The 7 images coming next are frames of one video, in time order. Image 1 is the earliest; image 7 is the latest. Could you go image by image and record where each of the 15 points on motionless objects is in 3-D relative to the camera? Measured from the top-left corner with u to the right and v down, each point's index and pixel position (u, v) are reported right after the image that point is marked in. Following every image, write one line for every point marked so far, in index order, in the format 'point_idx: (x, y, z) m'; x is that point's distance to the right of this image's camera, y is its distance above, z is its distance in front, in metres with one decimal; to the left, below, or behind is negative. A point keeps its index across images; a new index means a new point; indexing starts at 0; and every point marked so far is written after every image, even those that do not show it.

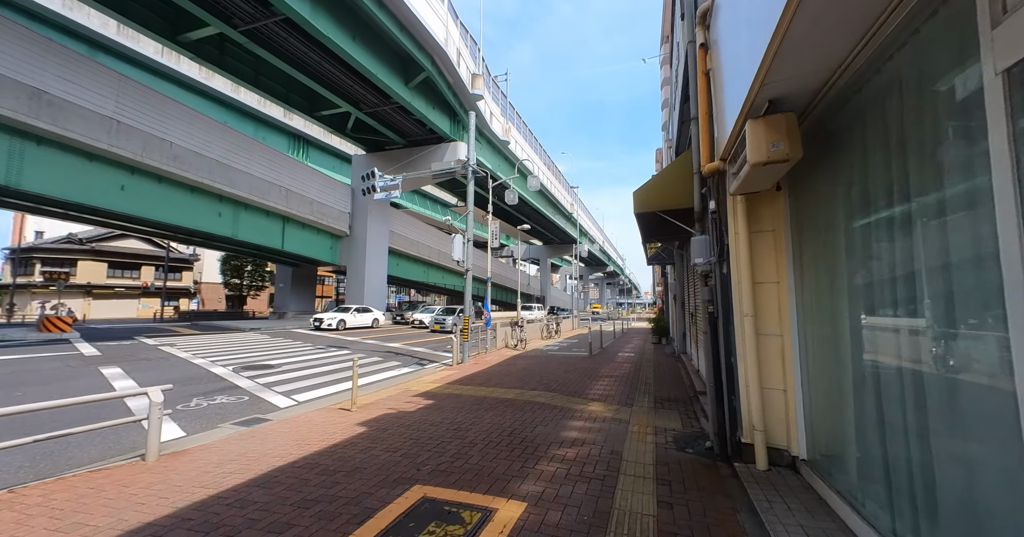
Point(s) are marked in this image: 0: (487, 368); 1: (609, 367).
0: (-0.8, -3.1, +12.2) m
1: (+2.9, -2.9, +11.4) m
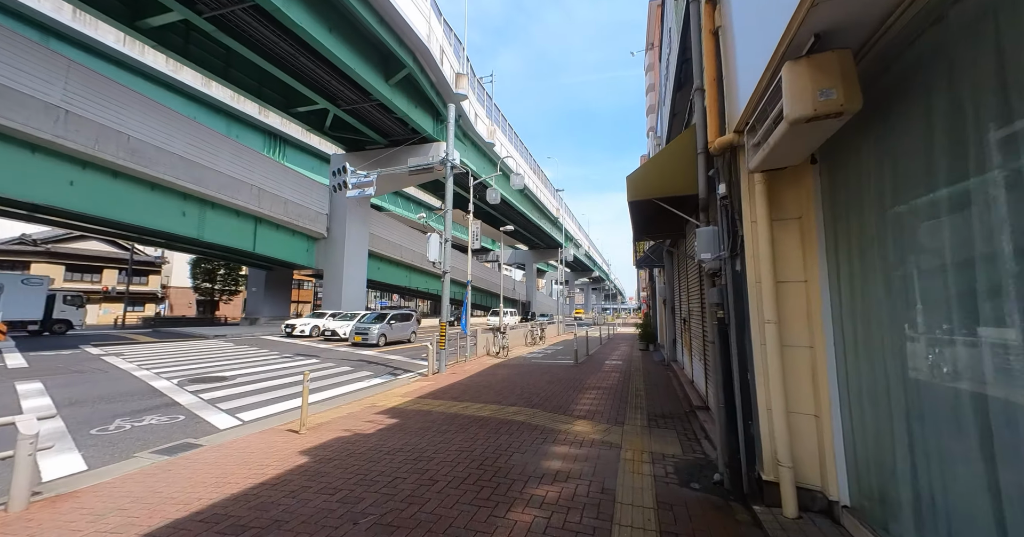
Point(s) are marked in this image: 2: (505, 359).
0: (-1.4, -3.2, +11.3) m
1: (+2.3, -3.0, +10.6) m
2: (-0.3, -3.5, +15.1) m
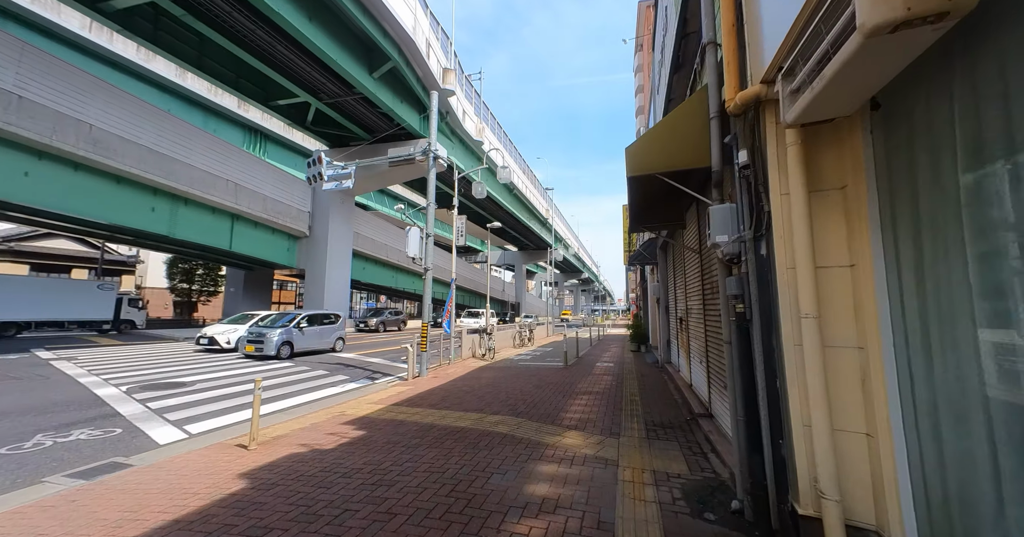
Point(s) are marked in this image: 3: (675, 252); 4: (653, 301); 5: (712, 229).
0: (-1.8, -3.1, +10.5) m
1: (+2.0, -2.9, +10.0) m
2: (-0.8, -3.5, +14.4) m
3: (+3.9, +0.6, +9.2) m
4: (+6.3, -1.4, +17.3) m
5: (+1.7, +0.3, +3.3) m
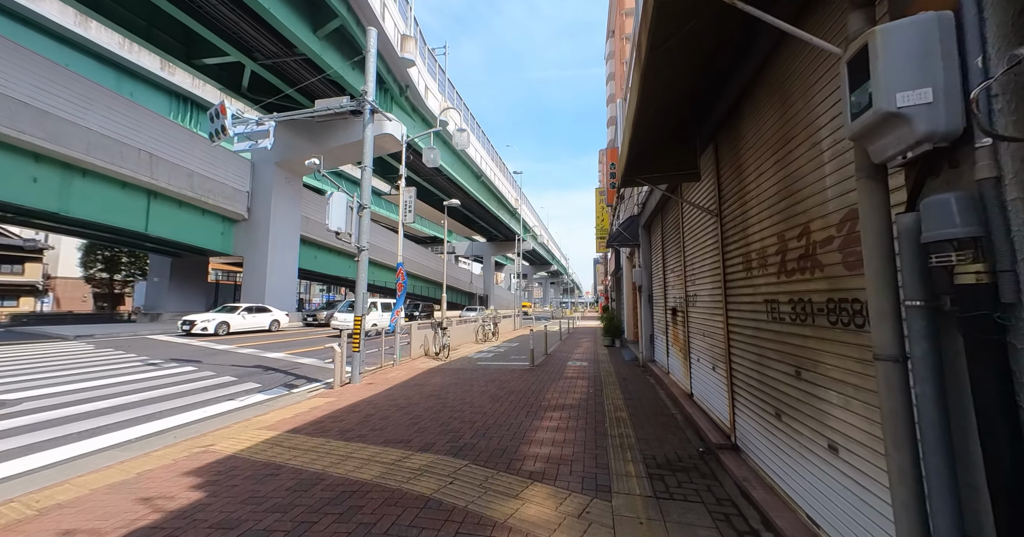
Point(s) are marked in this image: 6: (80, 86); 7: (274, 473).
0: (-2.8, -2.6, +8.2) m
1: (+1.0, -2.4, +8.0) m
2: (-2.1, -2.9, +12.2) m
3: (+3.0, +1.1, +7.4) m
4: (+4.7, -0.9, +15.7) m
5: (+1.3, +0.6, +1.3) m
6: (-21.2, +9.0, +19.2) m
7: (-2.5, -2.2, +4.2) m
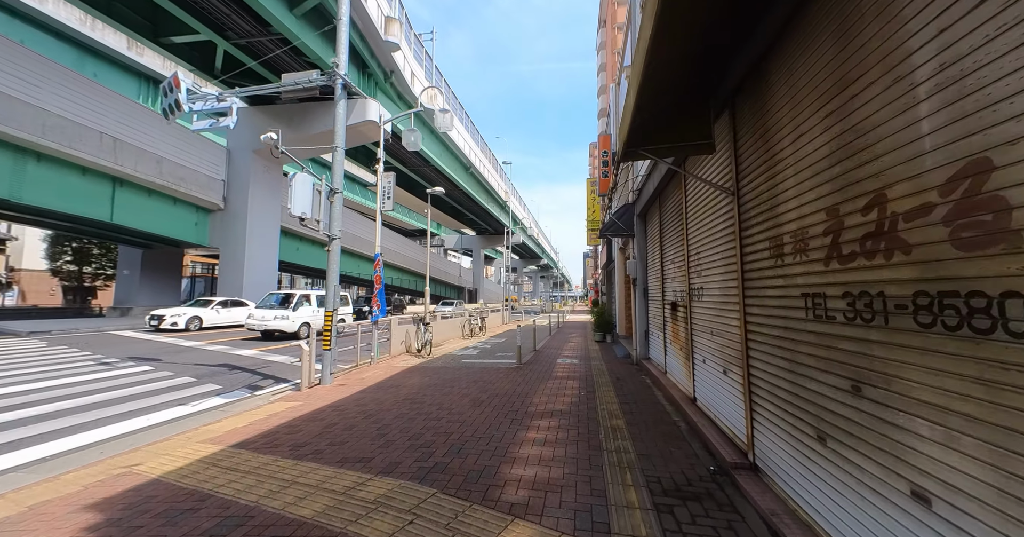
0: (-3.1, -2.5, +7.5) m
1: (+0.7, -2.3, +7.3) m
2: (-2.5, -2.7, +11.5) m
3: (+2.7, +1.2, +6.7) m
4: (+4.3, -0.6, +15.0) m
5: (+1.1, +0.7, +0.6) m
6: (-21.8, +9.4, +17.8) m
7: (-2.7, -2.0, +3.4) m
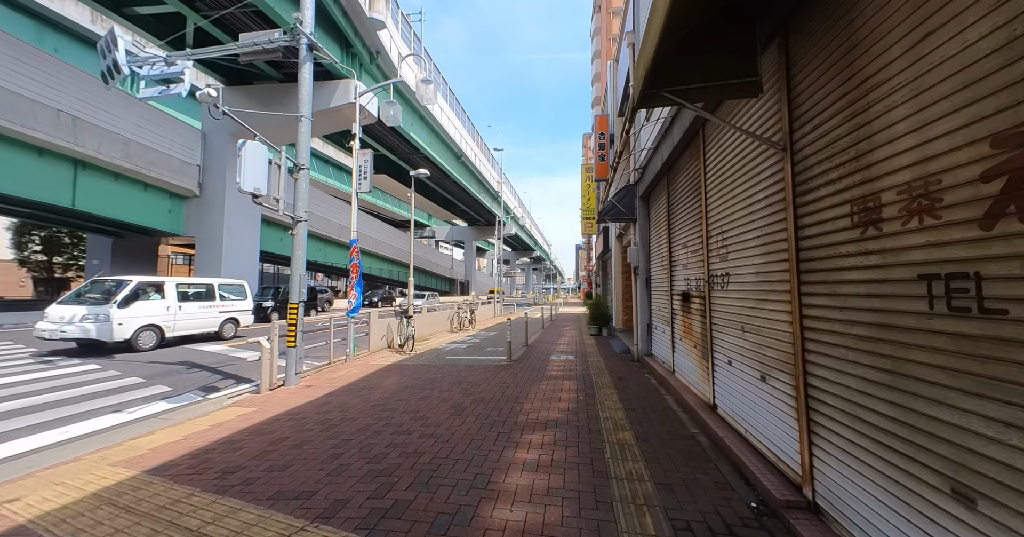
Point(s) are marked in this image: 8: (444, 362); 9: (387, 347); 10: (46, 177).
0: (-3.3, -2.2, +6.5) m
1: (+0.5, -2.0, +6.4) m
2: (-2.8, -2.4, +10.5) m
3: (+2.5, +1.4, +5.7) m
4: (+3.9, -0.2, +14.2) m
5: (+1.1, +0.8, -0.4) m
6: (-22.1, +9.8, +16.2) m
7: (-2.9, -1.9, +2.4) m
8: (-1.6, -2.3, +9.7) m
9: (-3.8, -2.4, +12.0) m
10: (-23.0, +4.5, +19.3) m
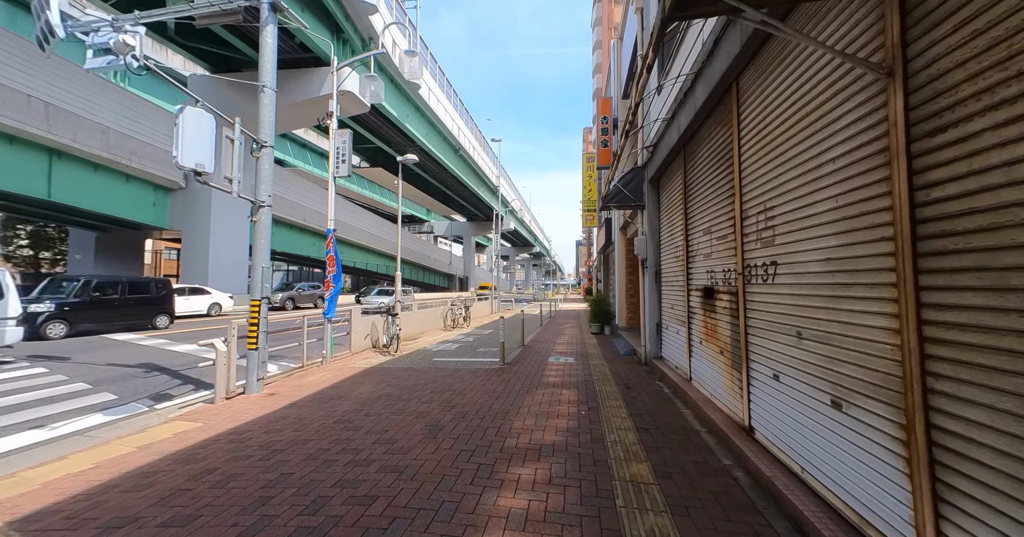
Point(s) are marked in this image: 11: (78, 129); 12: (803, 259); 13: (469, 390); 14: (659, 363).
0: (-3.4, -2.1, +5.5) m
1: (+0.4, -1.9, +5.4) m
2: (-2.9, -2.2, +9.5) m
3: (+2.4, +1.6, +4.7) m
4: (+3.8, 0.0, +13.2) m
5: (+0.9, +0.9, -1.4) m
6: (-22.3, +10.1, +15.1) m
7: (-3.0, -1.8, +1.5) m
8: (-1.8, -2.1, +8.7) m
9: (-4.0, -2.2, +11.0) m
10: (-23.1, +4.8, +18.3) m
11: (-21.5, +6.9, +19.3) m
12: (+2.1, +0.1, +2.8) m
13: (-0.7, -2.0, +6.4) m
14: (+2.8, -1.8, +7.5) m
